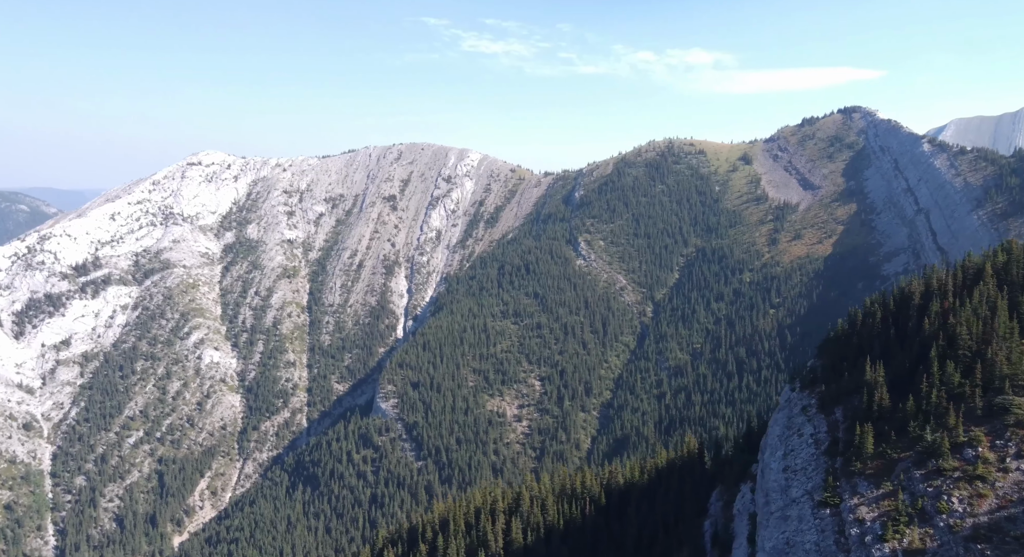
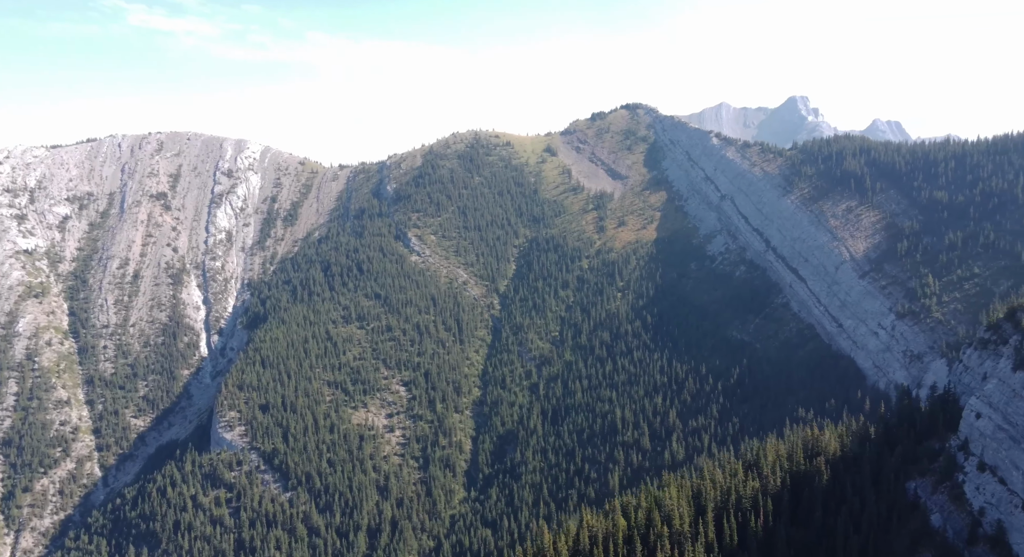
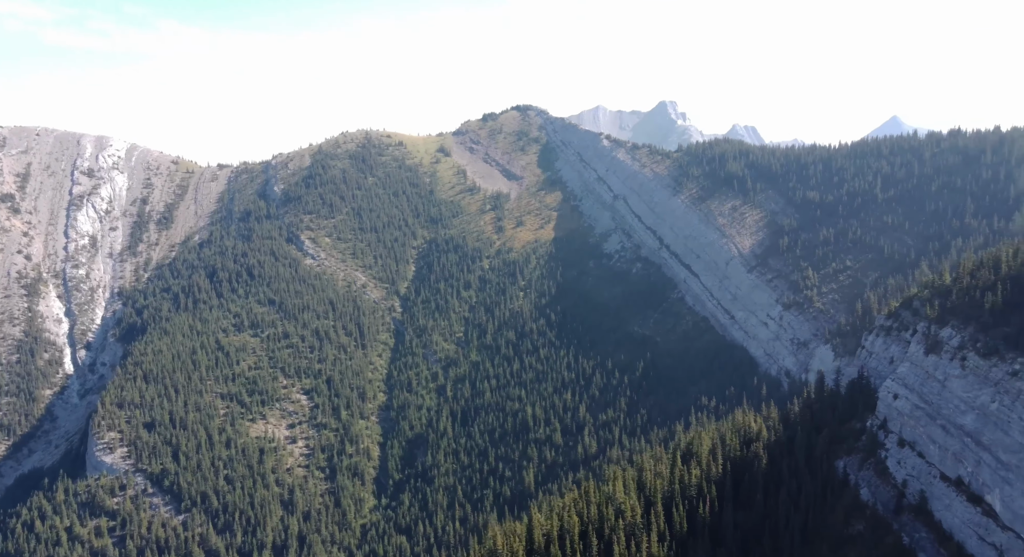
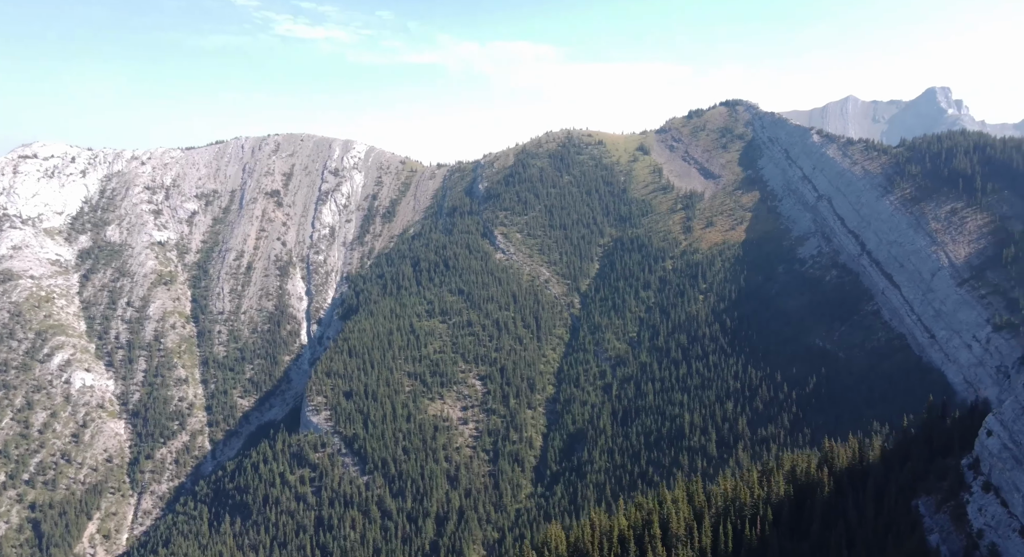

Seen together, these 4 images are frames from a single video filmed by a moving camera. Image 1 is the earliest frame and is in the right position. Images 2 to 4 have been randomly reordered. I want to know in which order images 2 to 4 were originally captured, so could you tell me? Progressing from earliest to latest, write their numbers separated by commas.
4, 2, 3
